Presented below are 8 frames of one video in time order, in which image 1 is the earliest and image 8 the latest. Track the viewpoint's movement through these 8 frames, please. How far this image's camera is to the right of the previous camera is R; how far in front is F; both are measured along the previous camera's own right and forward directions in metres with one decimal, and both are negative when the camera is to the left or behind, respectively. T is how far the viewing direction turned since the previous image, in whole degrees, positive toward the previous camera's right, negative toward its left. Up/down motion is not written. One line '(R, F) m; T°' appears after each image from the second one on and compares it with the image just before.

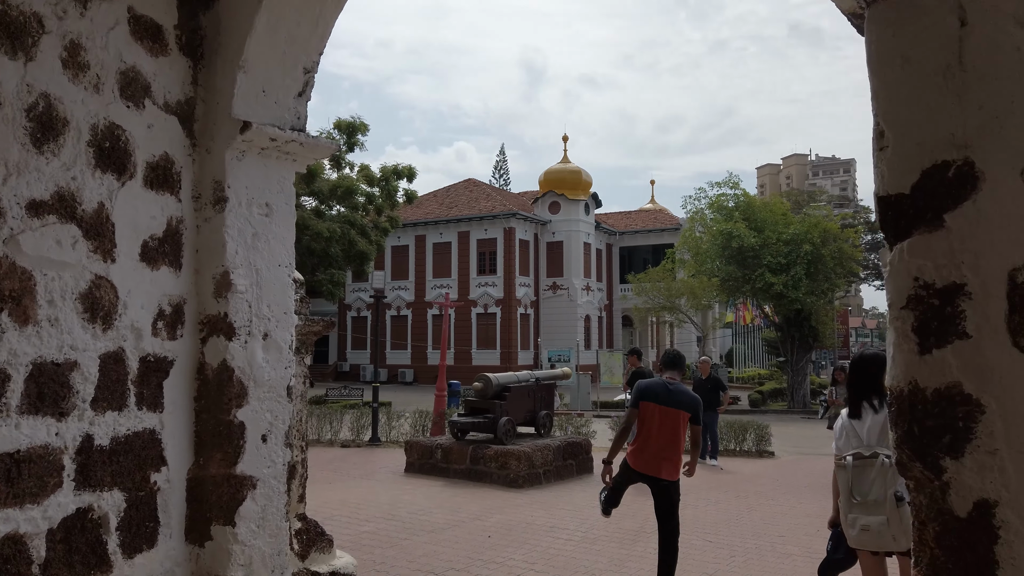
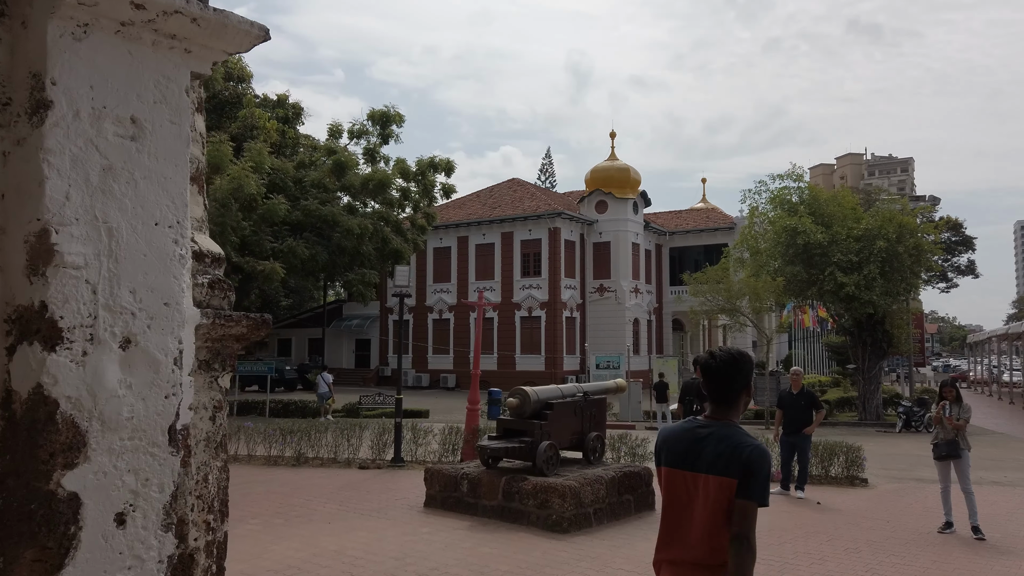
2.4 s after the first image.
(0.0, +1.7) m; -3°
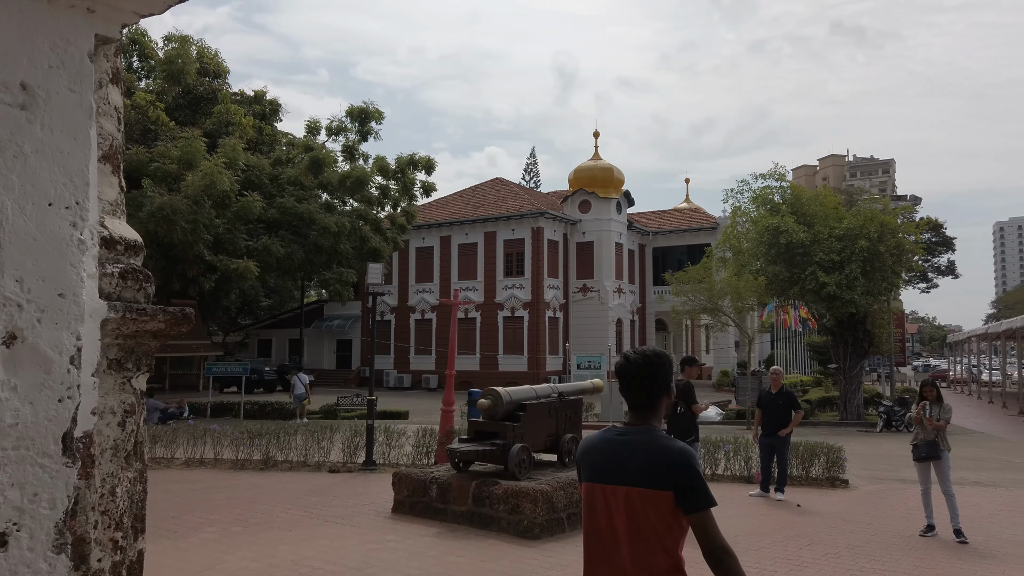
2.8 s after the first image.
(+0.1, +0.3) m; +1°
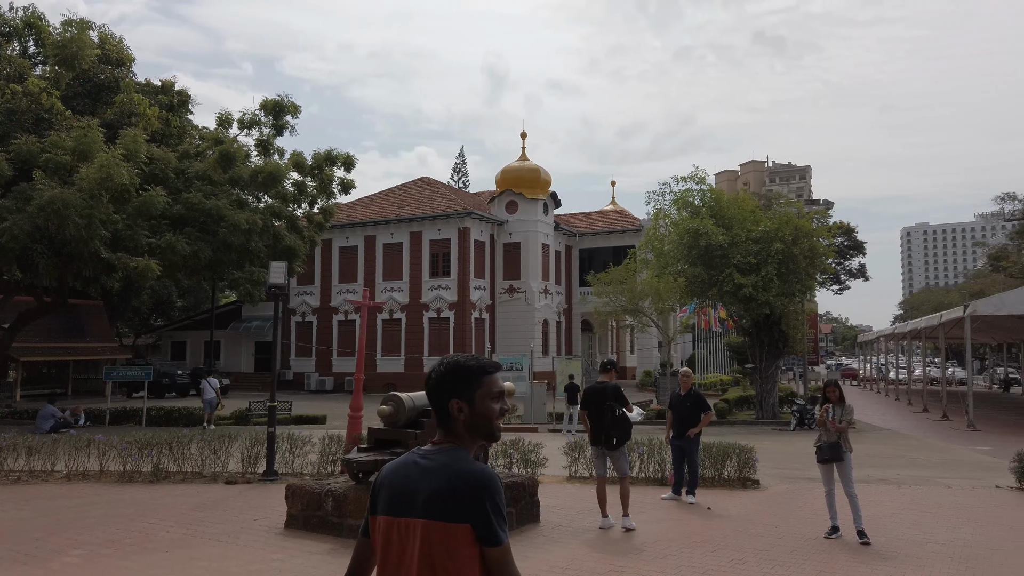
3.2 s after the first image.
(+0.3, +0.3) m; +5°
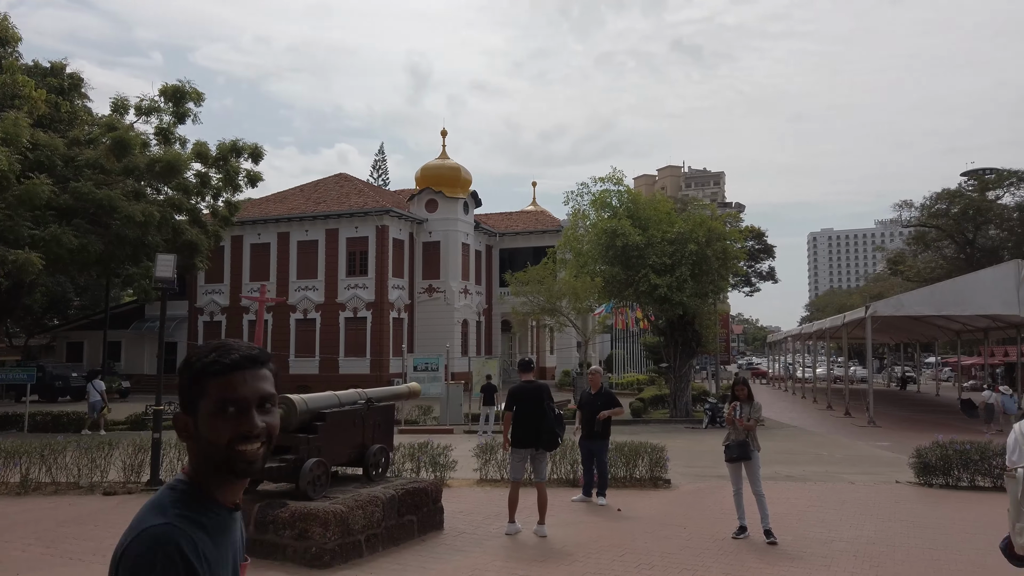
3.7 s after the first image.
(+0.2, +0.3) m; +6°
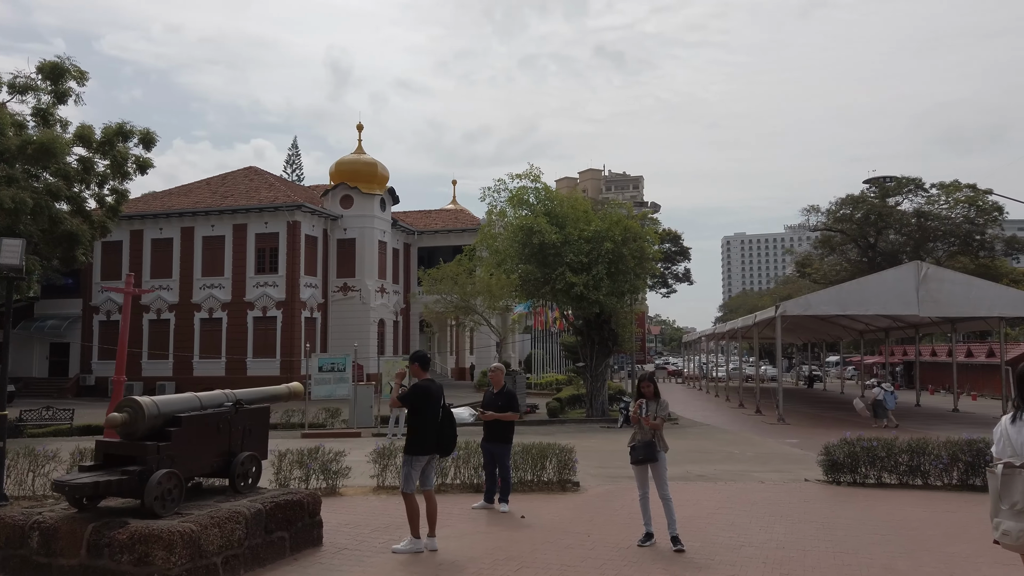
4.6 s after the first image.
(+0.3, +0.6) m; +6°
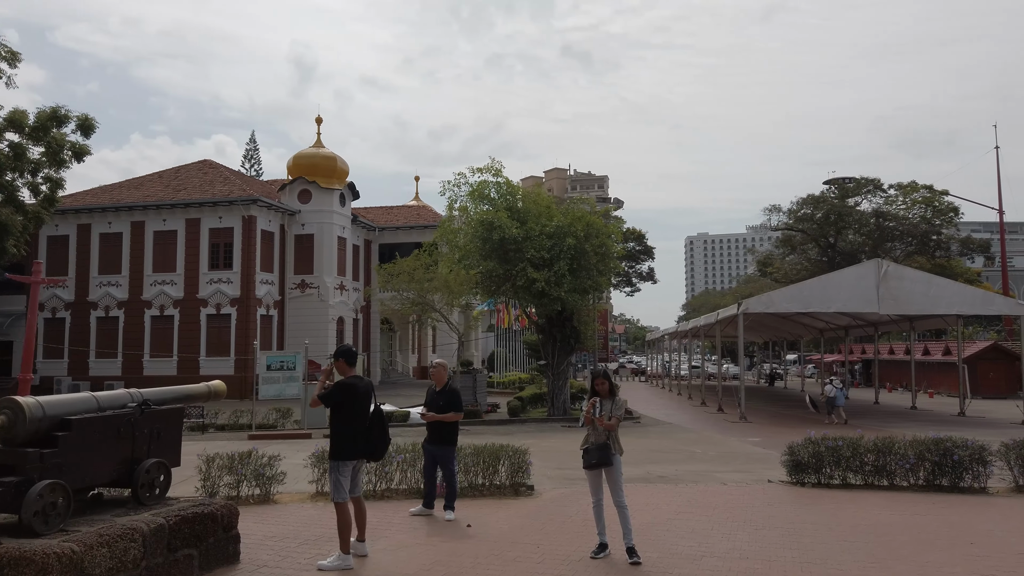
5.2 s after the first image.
(+0.2, +0.6) m; +3°
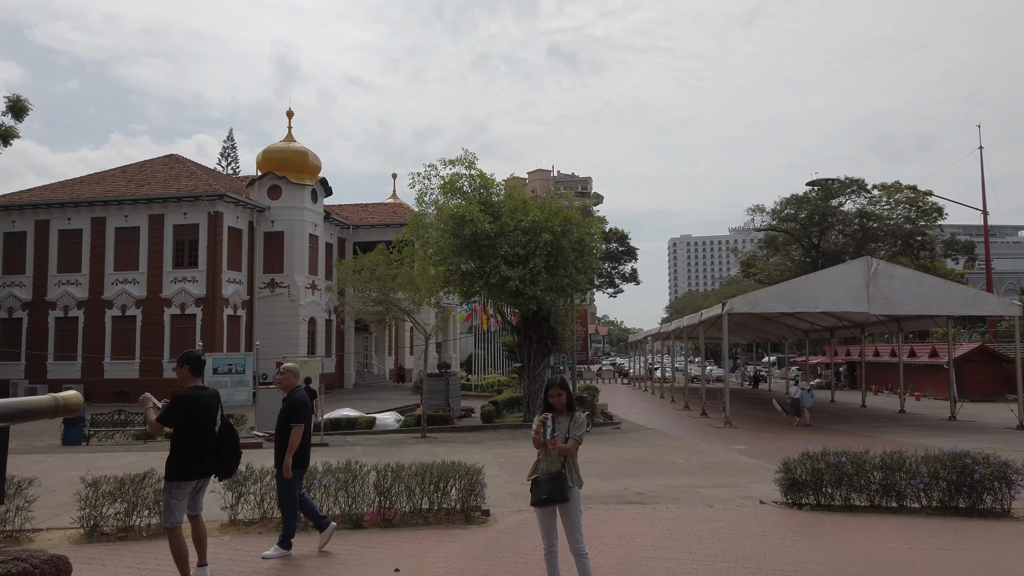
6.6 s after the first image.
(+0.3, +1.3) m; +1°
